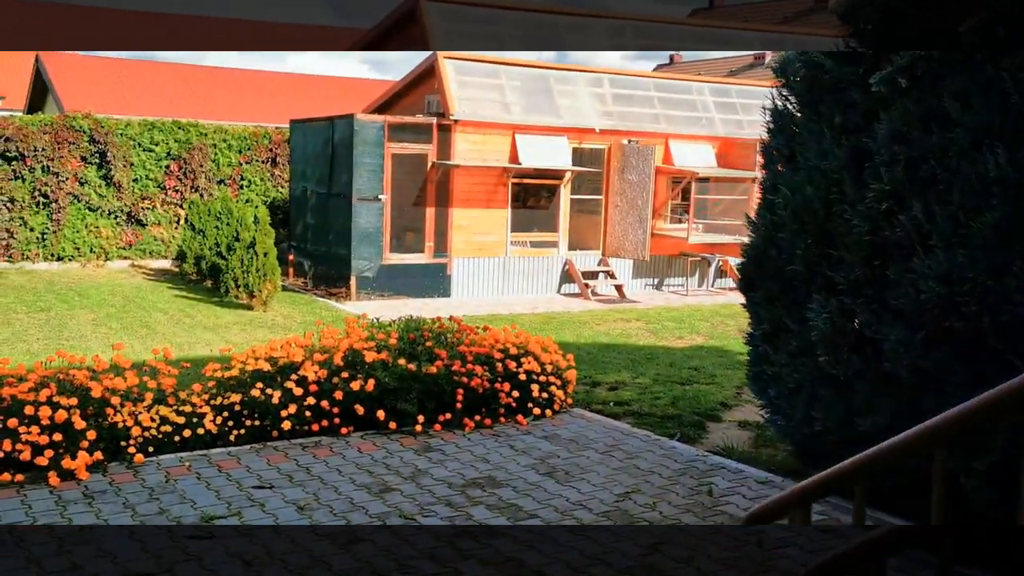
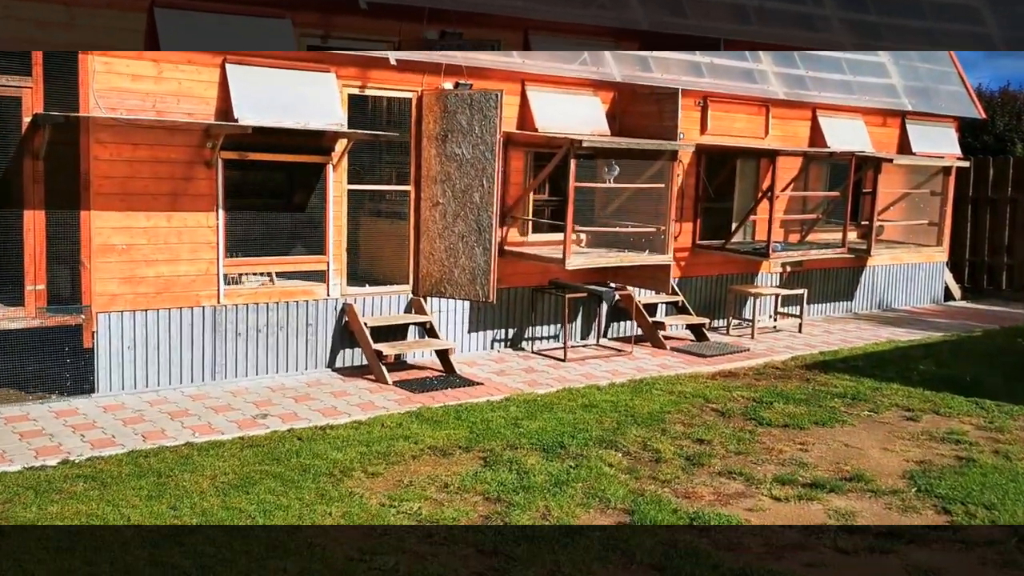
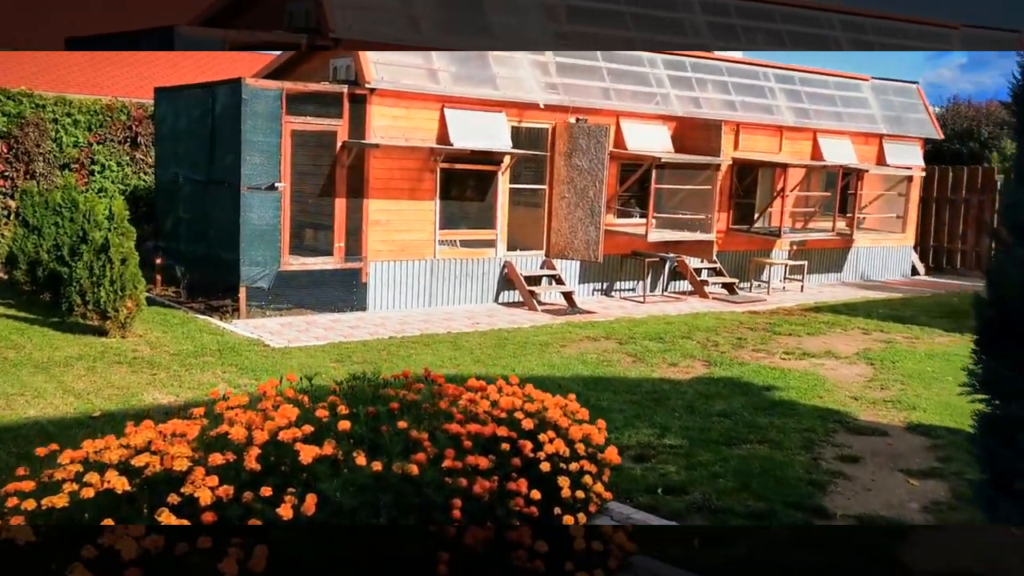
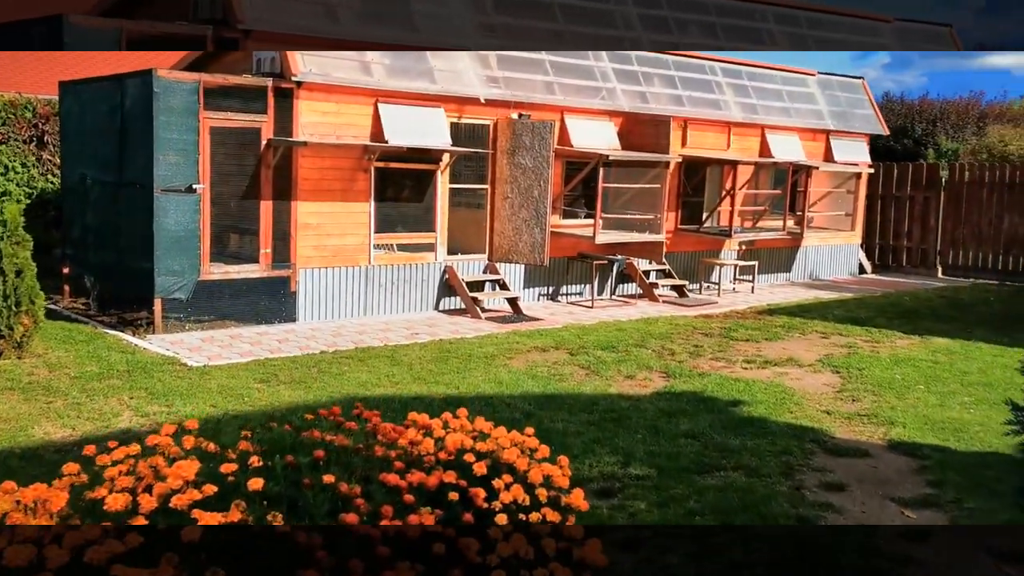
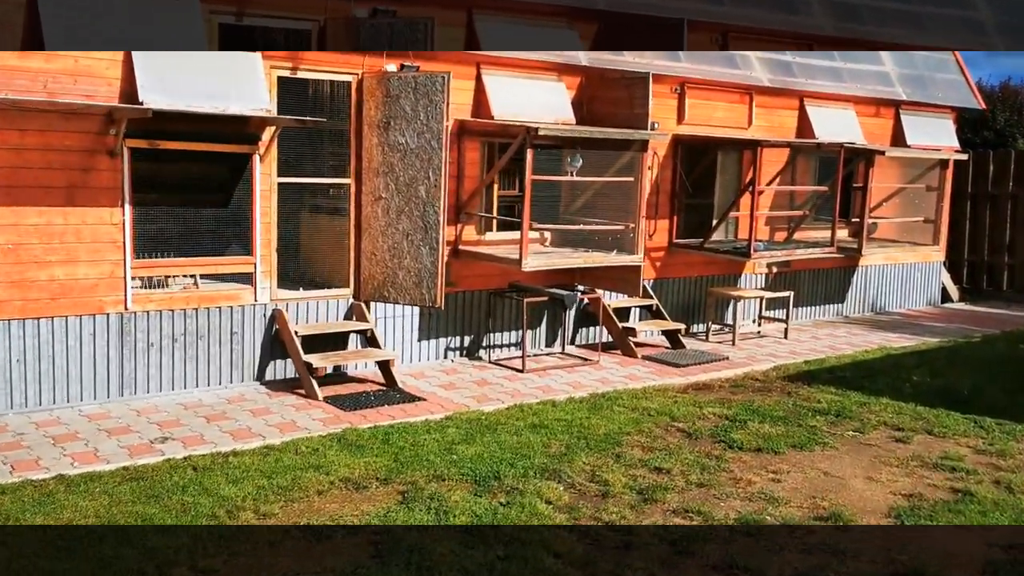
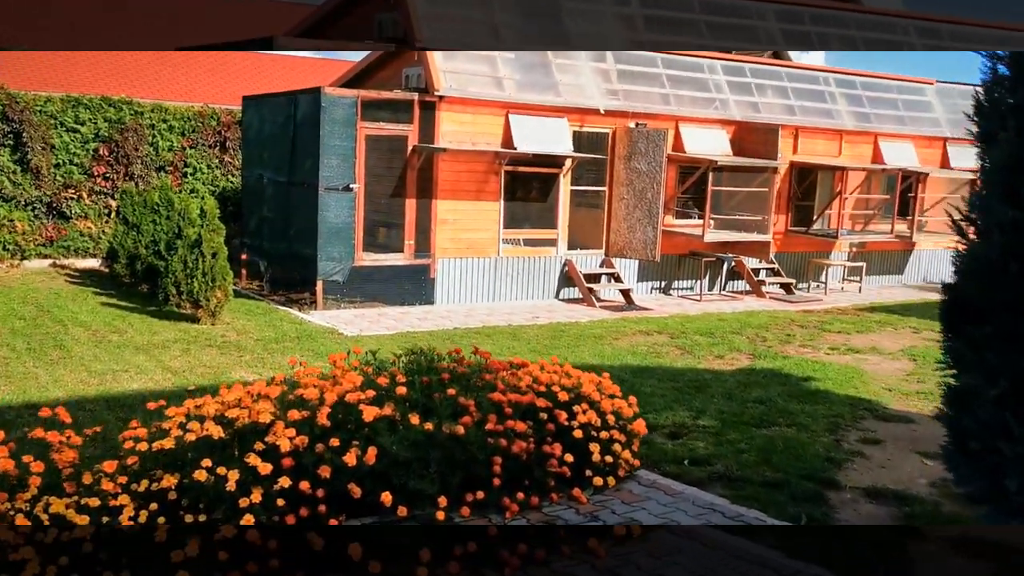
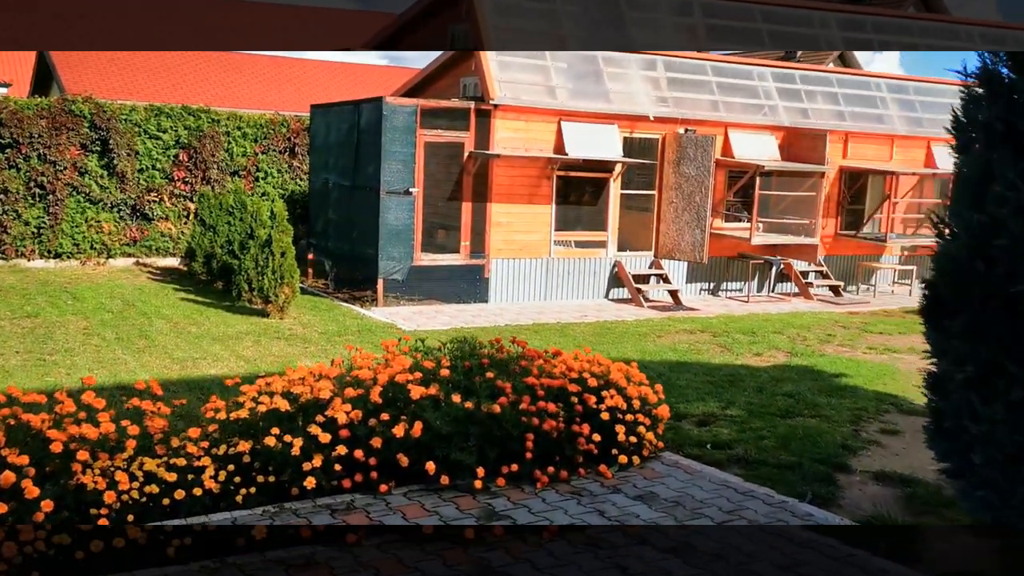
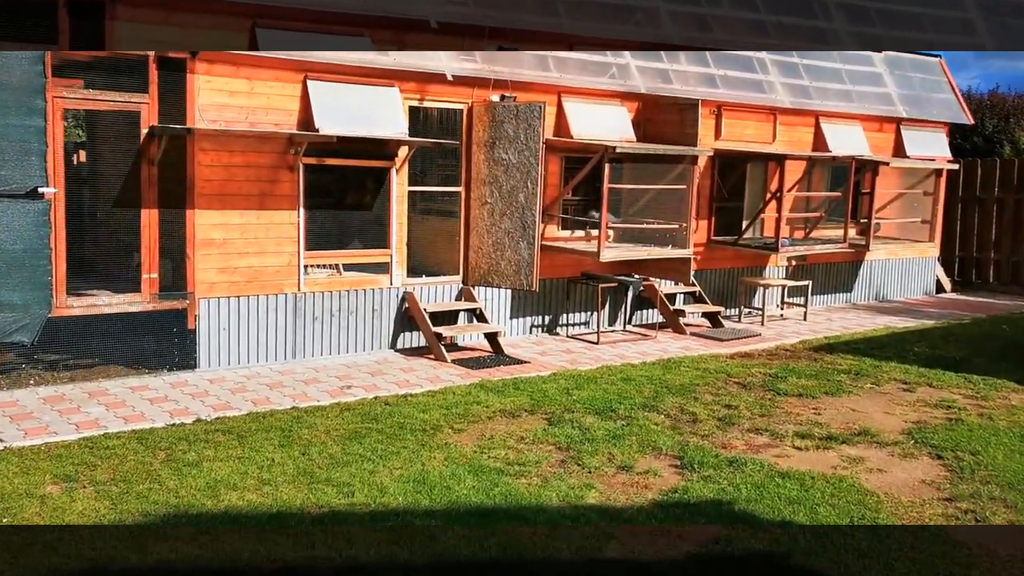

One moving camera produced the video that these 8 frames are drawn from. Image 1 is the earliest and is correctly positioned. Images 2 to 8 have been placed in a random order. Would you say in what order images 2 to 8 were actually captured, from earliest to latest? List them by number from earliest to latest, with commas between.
7, 6, 3, 4, 8, 2, 5
